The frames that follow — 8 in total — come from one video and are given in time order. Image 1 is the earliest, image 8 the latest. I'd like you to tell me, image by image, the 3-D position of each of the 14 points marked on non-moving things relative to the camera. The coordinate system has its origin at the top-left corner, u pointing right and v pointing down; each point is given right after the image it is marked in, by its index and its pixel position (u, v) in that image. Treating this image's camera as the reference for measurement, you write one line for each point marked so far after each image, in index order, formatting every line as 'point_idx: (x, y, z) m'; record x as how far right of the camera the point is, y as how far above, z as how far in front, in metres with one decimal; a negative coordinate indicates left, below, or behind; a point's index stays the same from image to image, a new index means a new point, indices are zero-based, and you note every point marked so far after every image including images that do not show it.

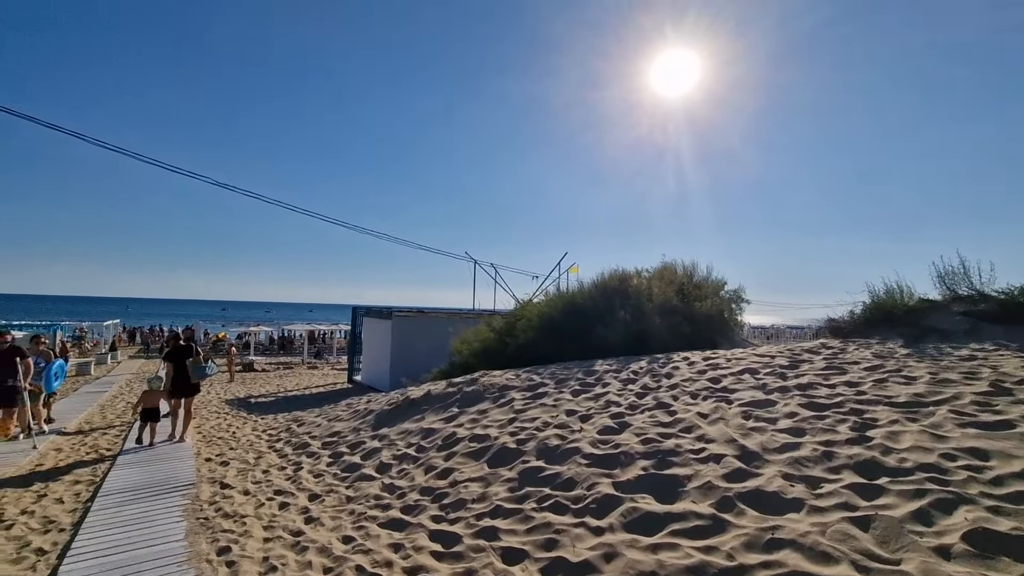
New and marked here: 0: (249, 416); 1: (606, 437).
0: (-5.6, -2.7, +10.7) m
1: (+0.9, -1.5, +4.9) m
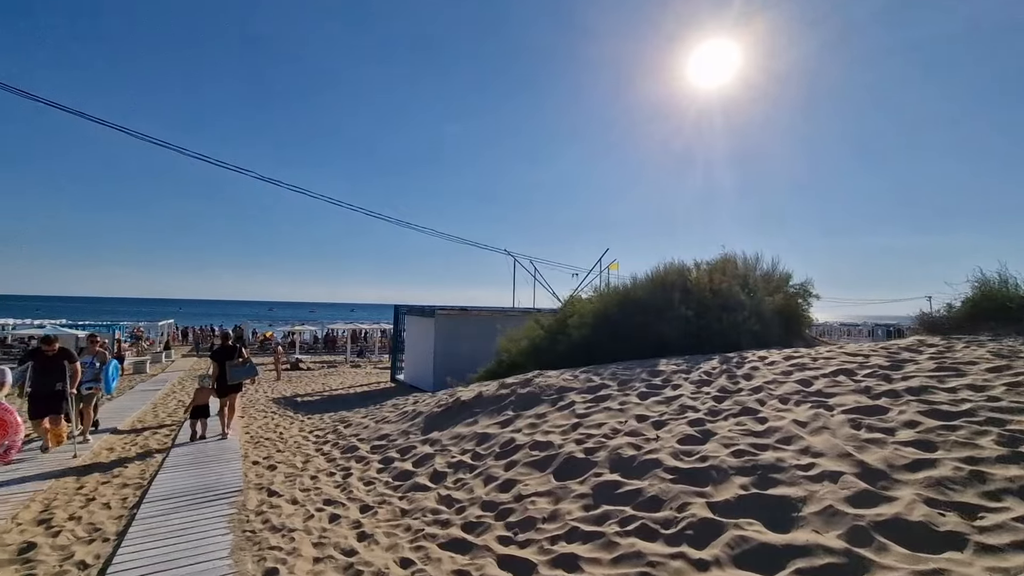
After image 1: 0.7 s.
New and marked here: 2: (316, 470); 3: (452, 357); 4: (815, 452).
0: (-4.5, -2.7, +10.6) m
1: (+1.5, -1.4, +4.3) m
2: (-2.2, -2.1, +5.7) m
3: (-1.9, -2.1, +15.5) m
4: (+2.3, -1.3, +3.8) m
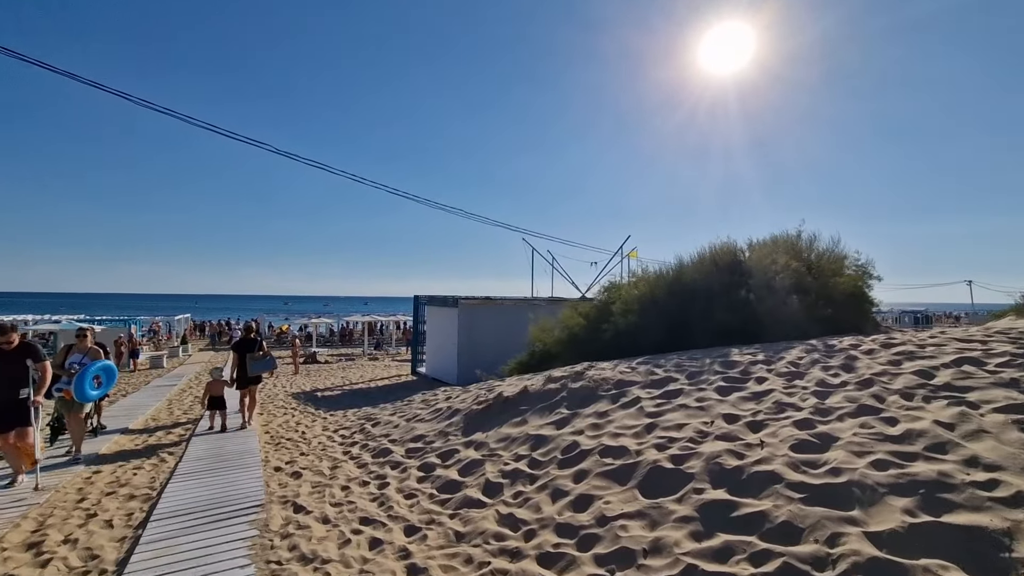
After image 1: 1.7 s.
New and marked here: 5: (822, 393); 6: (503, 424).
0: (-3.8, -2.5, +9.9) m
1: (+2.1, -1.2, +3.5) m
2: (-1.6, -1.9, +5.0) m
3: (-1.1, -1.8, +14.8) m
4: (+2.9, -1.0, +3.0) m
5: (+2.8, -0.9, +4.5) m
6: (-0.1, -1.5, +5.6) m
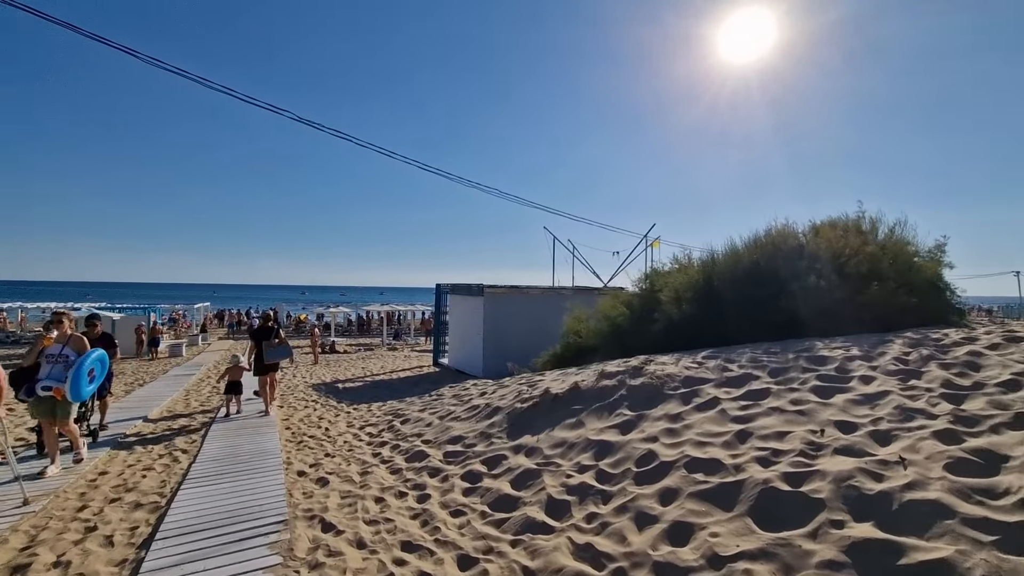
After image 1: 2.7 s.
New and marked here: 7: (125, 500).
0: (-3.2, -2.2, +9.3) m
1: (+2.5, -1.0, +2.7) m
2: (-1.1, -1.7, +4.3) m
3: (-0.3, -1.4, +14.1) m
4: (+3.3, -0.9, +2.2) m
5: (+3.3, -0.8, +3.7) m
6: (+0.4, -1.3, +4.9) m
7: (-3.4, -1.8, +4.4) m
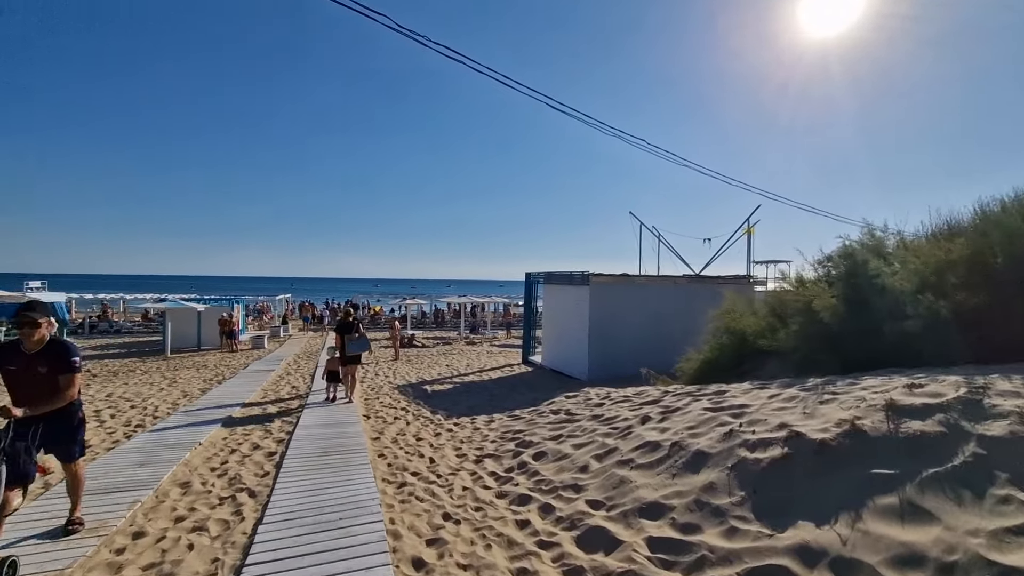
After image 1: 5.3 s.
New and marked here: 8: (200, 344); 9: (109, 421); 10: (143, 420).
0: (-1.1, -2.0, +7.6) m
1: (+3.7, -0.9, +0.3) m
2: (+0.3, -1.6, +2.4) m
3: (+2.4, -1.1, +11.9) m
4: (+4.4, -0.8, -0.3) m
5: (+4.6, -0.7, +1.2) m
6: (+1.9, -1.2, +2.7) m
7: (-1.9, -1.7, +2.7) m
8: (-12.2, -2.2, +19.6) m
9: (-6.0, -2.0, +7.4) m
10: (-5.6, -2.0, +7.5) m
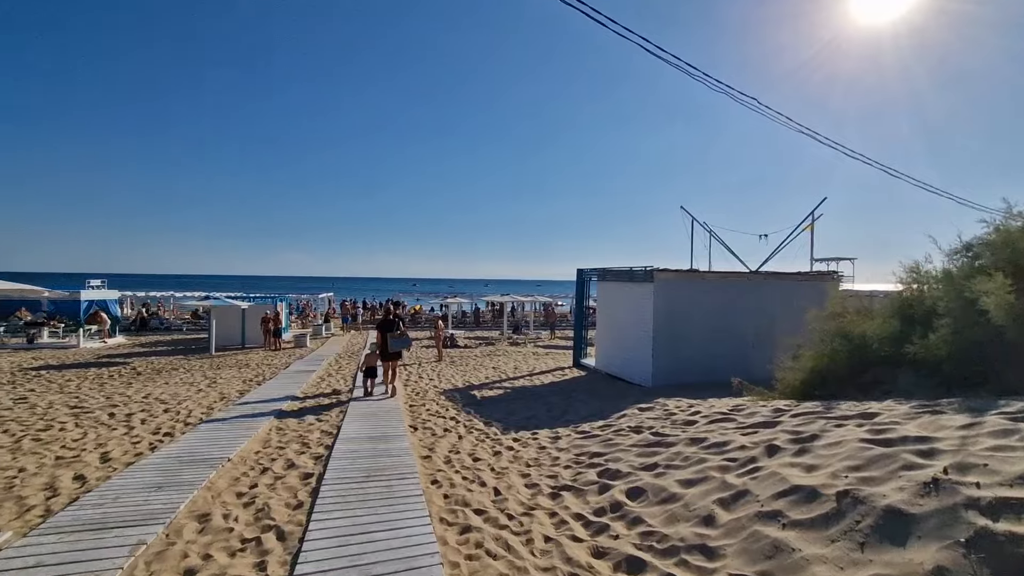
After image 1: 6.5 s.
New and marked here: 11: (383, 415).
0: (-0.2, -1.9, +6.6) m
1: (+4.0, -0.9, -1.0) m
2: (+0.8, -1.5, +1.3) m
3: (+3.6, -1.1, +10.7) m
4: (+4.7, -0.8, -1.7) m
5: (+5.0, -0.6, -0.2) m
6: (+2.4, -1.1, +1.5) m
7: (-1.4, -1.6, +1.8) m
8: (-10.4, -2.1, +19.4) m
9: (-5.1, -1.9, +6.8) m
10: (-4.7, -1.9, +6.9) m
11: (-2.0, -1.9, +7.5) m
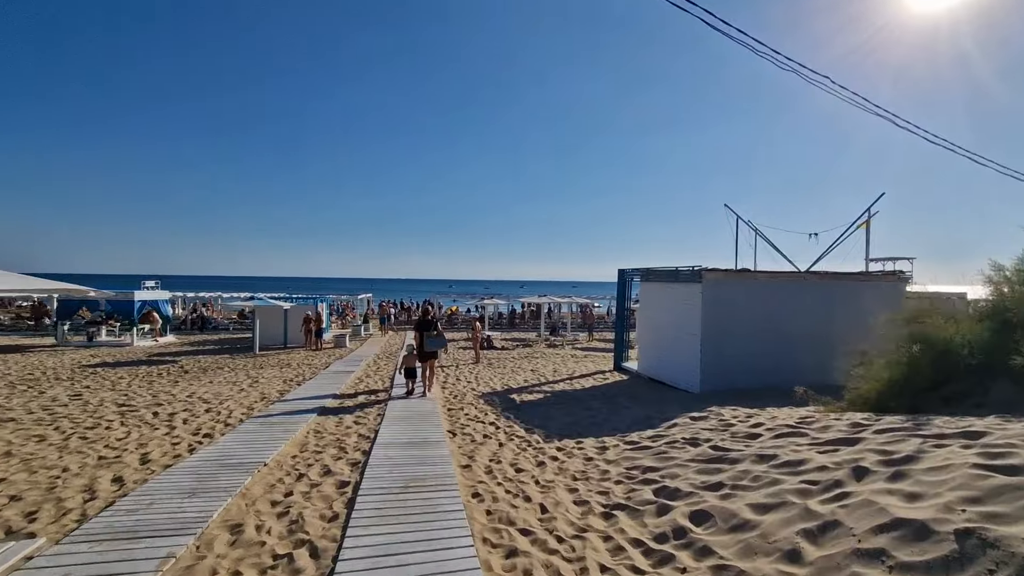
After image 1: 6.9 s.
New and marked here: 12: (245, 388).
0: (+0.3, -1.9, +6.3) m
1: (+4.0, -0.9, -1.6) m
2: (+0.9, -1.5, +0.9) m
3: (+4.4, -1.1, +10.1) m
4: (+4.6, -0.8, -2.3) m
5: (+5.0, -0.6, -0.9) m
6: (+2.6, -1.1, +1.0) m
7: (-1.2, -1.6, +1.5) m
8: (-8.9, -2.1, +19.7) m
9: (-4.5, -1.9, +6.8) m
10: (-4.1, -1.9, +6.9) m
11: (-1.3, -1.9, +7.3) m
12: (-5.7, -2.1, +10.7) m
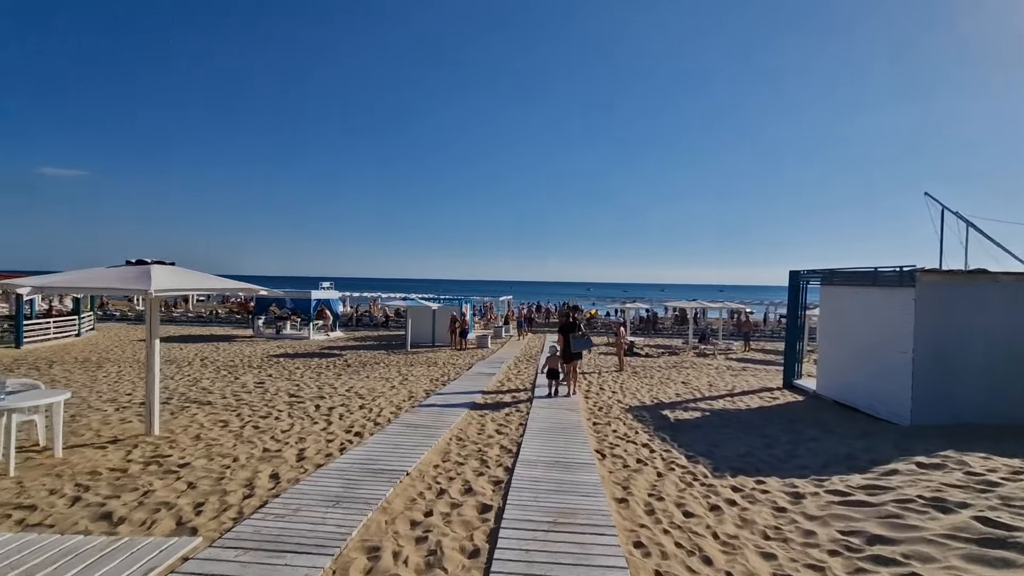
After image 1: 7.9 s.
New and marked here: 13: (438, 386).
0: (+2.0, -2.0, +5.3) m
1: (+3.5, -0.9, -3.4) m
2: (+1.2, -1.5, -0.1) m
3: (+7.0, -1.2, +7.8) m
4: (+3.9, -0.8, -4.2) m
5: (+4.6, -0.6, -2.9) m
6: (+2.8, -1.1, -0.4) m
7: (-0.7, -1.6, +1.1) m
8: (-3.3, -2.2, +20.7) m
9: (-2.5, -1.9, +7.1) m
10: (-2.1, -1.9, +7.0) m
11: (+0.7, -1.9, +6.7) m
12: (-2.6, -2.2, +11.1) m
13: (-1.6, -2.2, +11.0) m
